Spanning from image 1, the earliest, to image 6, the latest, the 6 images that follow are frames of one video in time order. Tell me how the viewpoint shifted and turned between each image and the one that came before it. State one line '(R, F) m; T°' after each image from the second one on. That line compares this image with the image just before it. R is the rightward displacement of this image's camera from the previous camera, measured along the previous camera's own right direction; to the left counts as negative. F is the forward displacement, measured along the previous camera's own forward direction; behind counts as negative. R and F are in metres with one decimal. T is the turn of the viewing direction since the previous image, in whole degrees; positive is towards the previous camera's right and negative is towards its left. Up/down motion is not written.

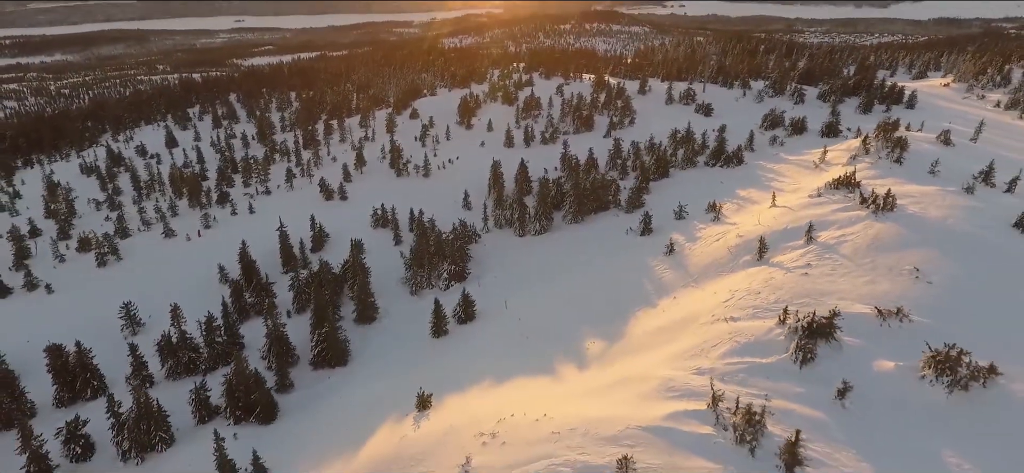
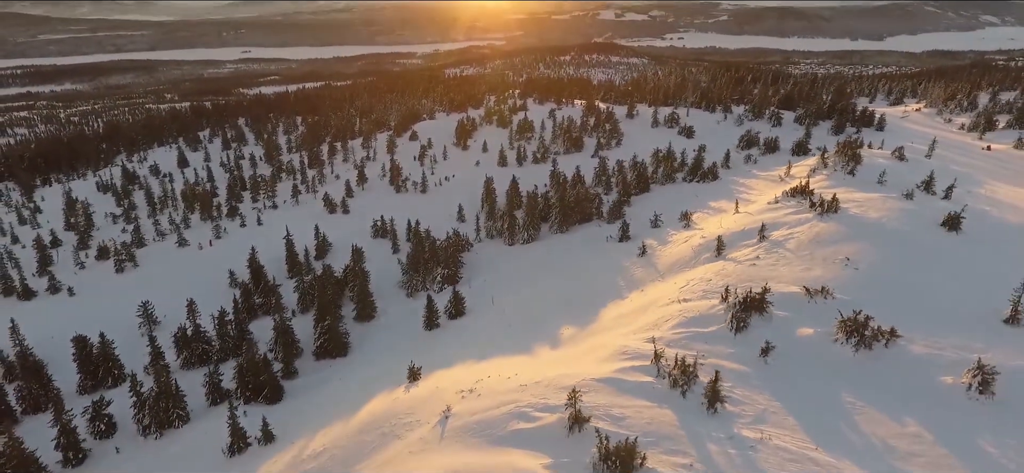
(+0.6, -2.1) m; 0°
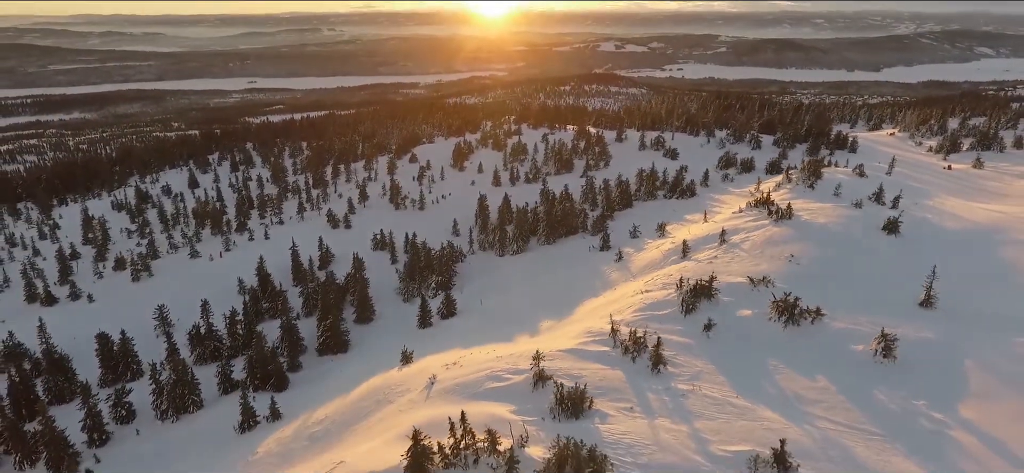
(+0.6, -2.2) m; 0°
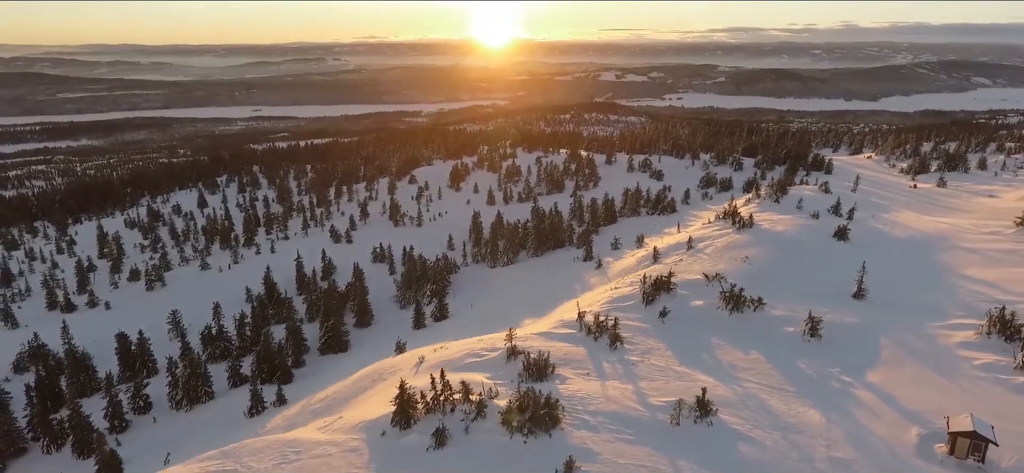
(+0.7, -2.2) m; 0°
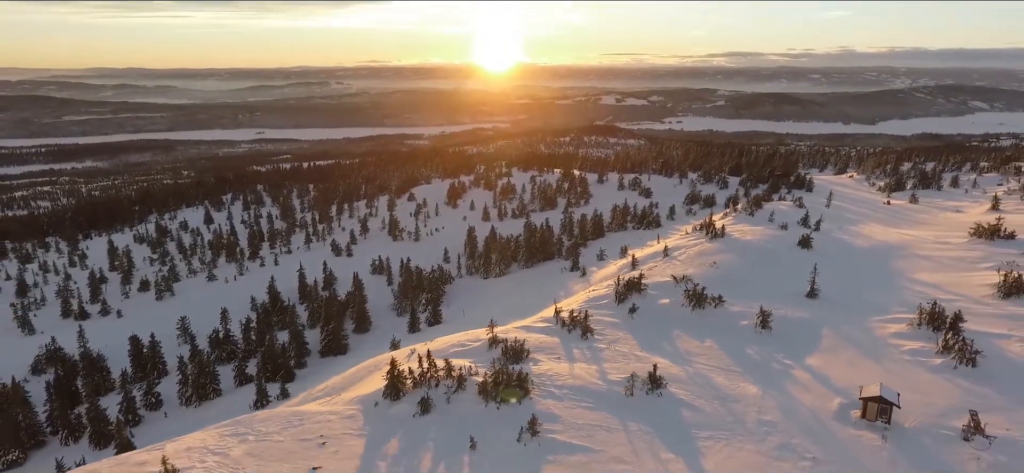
(+0.6, -1.9) m; 0°
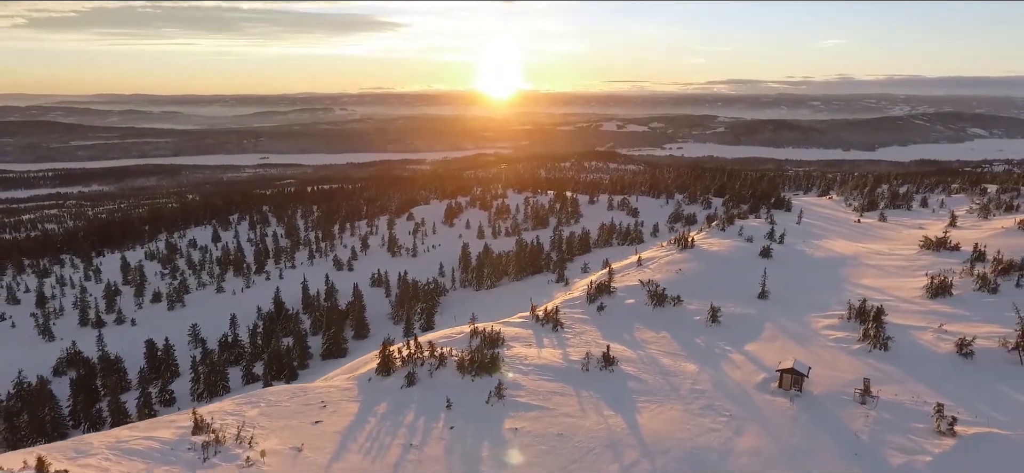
(+0.8, -2.4) m; 0°
